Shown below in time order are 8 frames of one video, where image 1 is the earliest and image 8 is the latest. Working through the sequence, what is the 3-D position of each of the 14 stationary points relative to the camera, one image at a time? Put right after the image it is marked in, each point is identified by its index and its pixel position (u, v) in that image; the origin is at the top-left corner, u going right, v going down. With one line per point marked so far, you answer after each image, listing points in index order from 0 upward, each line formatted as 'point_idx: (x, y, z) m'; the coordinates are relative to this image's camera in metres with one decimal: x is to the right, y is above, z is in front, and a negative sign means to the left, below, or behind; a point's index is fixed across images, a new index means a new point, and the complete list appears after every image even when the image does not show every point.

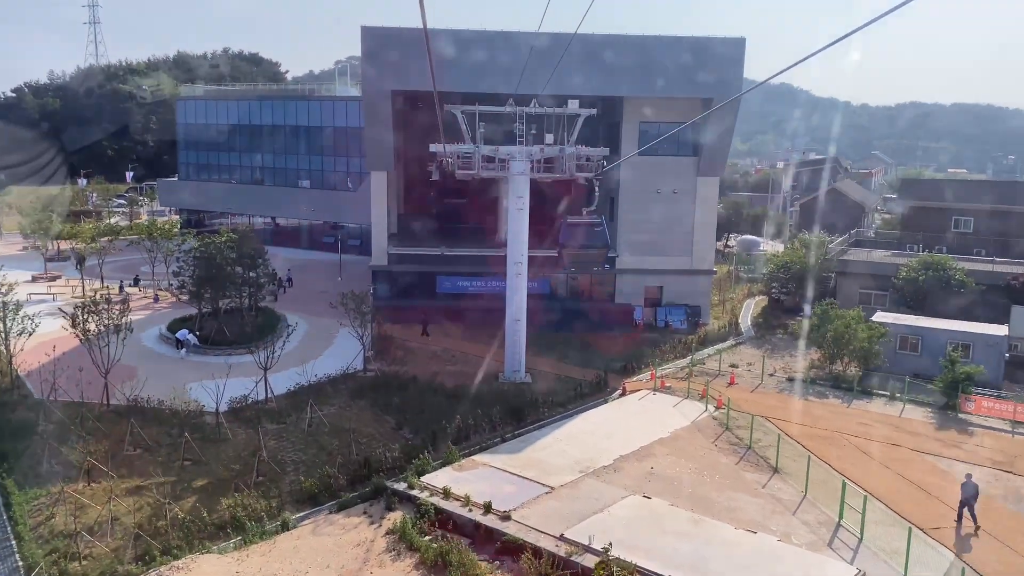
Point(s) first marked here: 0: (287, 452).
0: (-4.4, -3.2, +16.5) m
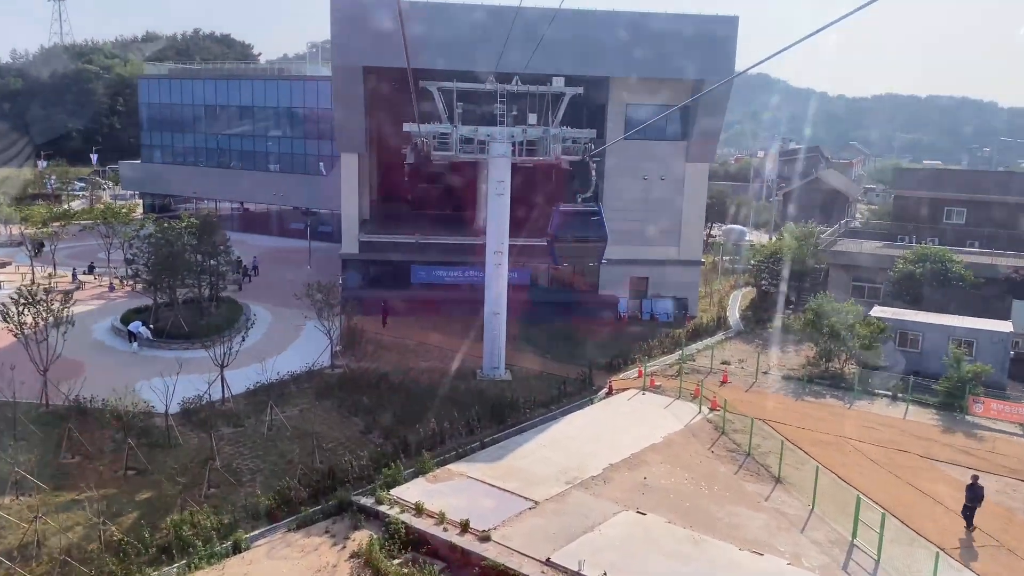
0: (-4.8, -3.1, +15.0) m
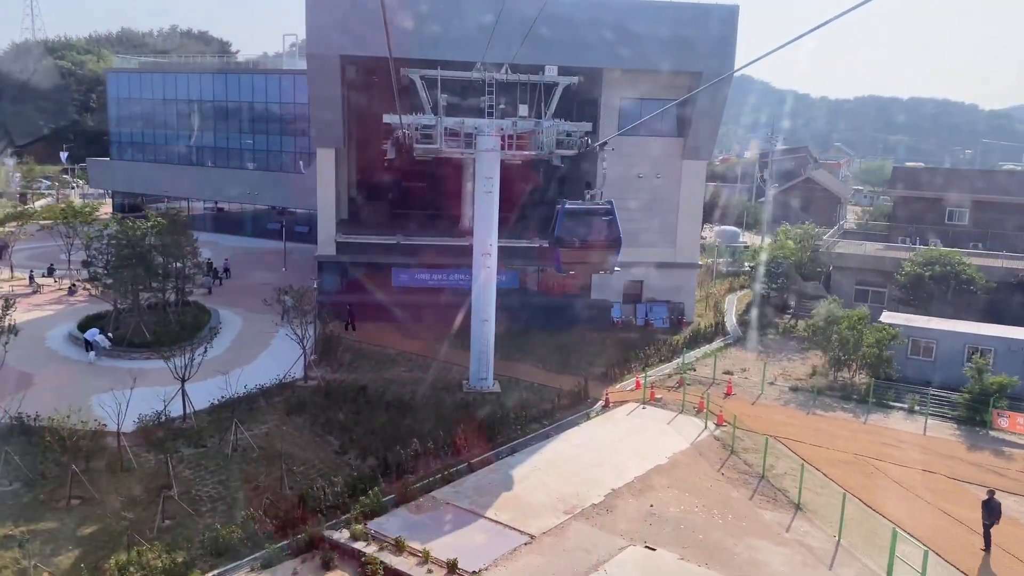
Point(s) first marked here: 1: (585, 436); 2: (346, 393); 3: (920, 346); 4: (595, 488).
0: (-4.9, -3.2, +13.4) m
1: (+1.4, -2.8, +15.5) m
2: (-3.5, -2.2, +17.6) m
3: (+9.7, -1.4, +19.9) m
4: (+1.3, -3.2, +13.2) m
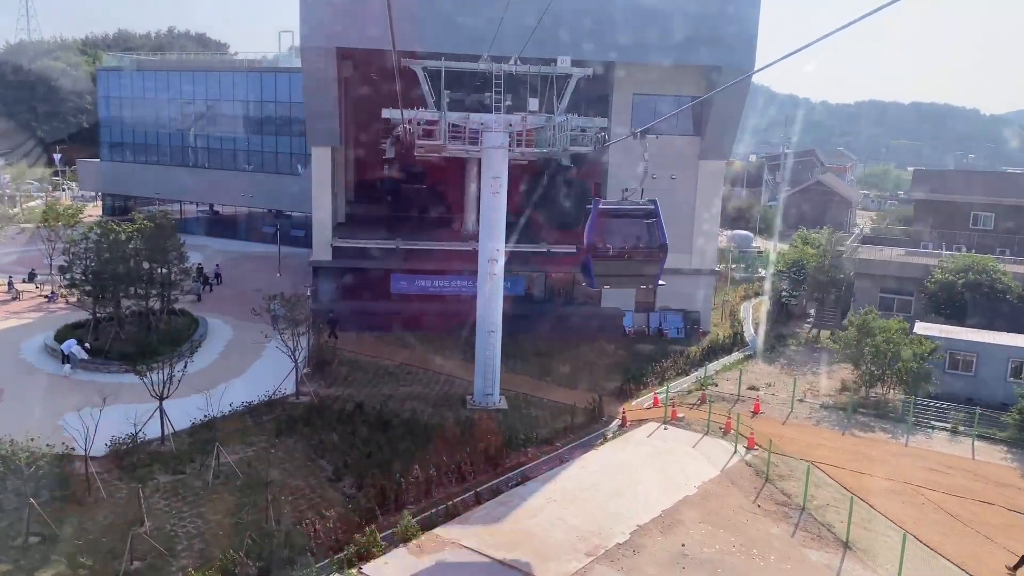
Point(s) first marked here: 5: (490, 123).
0: (-4.7, -3.3, +12.0) m
1: (+1.5, -2.9, +14.1) m
2: (-3.3, -2.4, +16.1) m
3: (+9.9, -1.6, +18.5) m
4: (+1.5, -3.3, +11.8) m
5: (-0.5, +3.3, +16.9) m
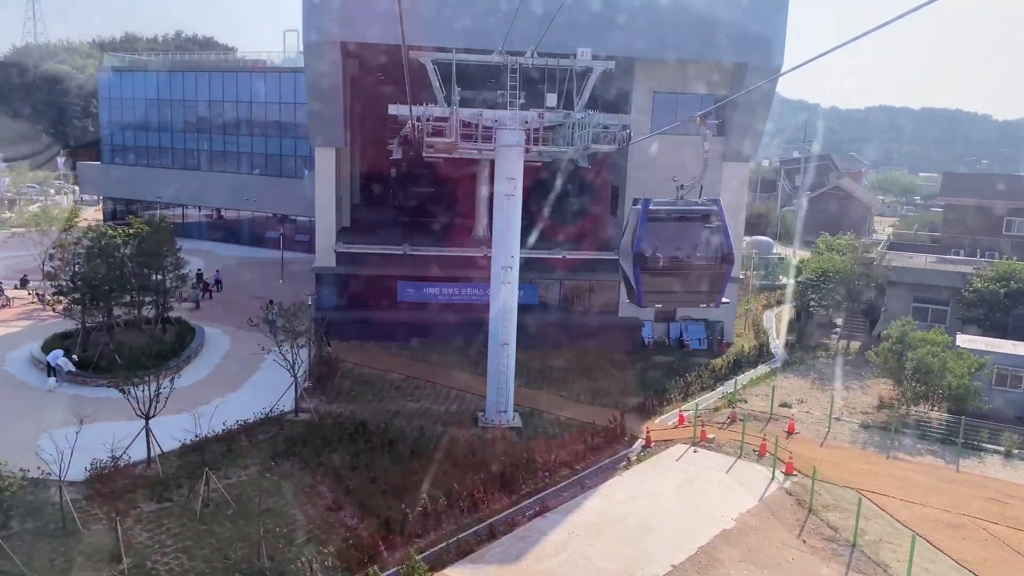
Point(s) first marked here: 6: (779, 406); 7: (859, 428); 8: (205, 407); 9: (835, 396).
0: (-4.5, -3.5, +10.8) m
1: (+1.8, -3.1, +12.8) m
2: (-3.0, -2.5, +14.9) m
3: (+10.2, -1.8, +17.2) m
4: (+1.7, -3.5, +10.5) m
5: (-0.2, +3.2, +15.8) m
6: (+5.6, -2.5, +17.5) m
7: (+6.8, -2.7, +16.3) m
8: (-5.7, -2.2, +15.6) m
9: (+7.2, -2.4, +18.6) m
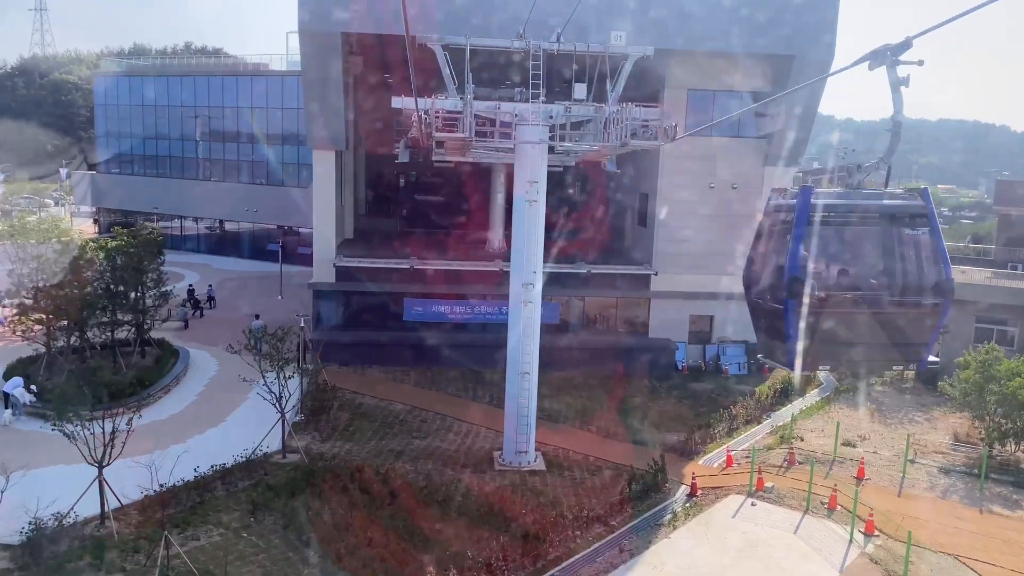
0: (-4.2, -3.7, +8.6) m
1: (+2.1, -3.4, +10.5) m
2: (-2.7, -2.9, +12.7) m
3: (+10.6, -2.2, +14.8) m
4: (+2.0, -3.7, +8.3) m
5: (+0.2, +2.8, +13.6) m
6: (+6.0, -2.8, +15.2) m
7: (+7.1, -3.1, +14.0) m
8: (-5.4, -2.5, +13.4) m
9: (+7.6, -2.8, +16.2) m
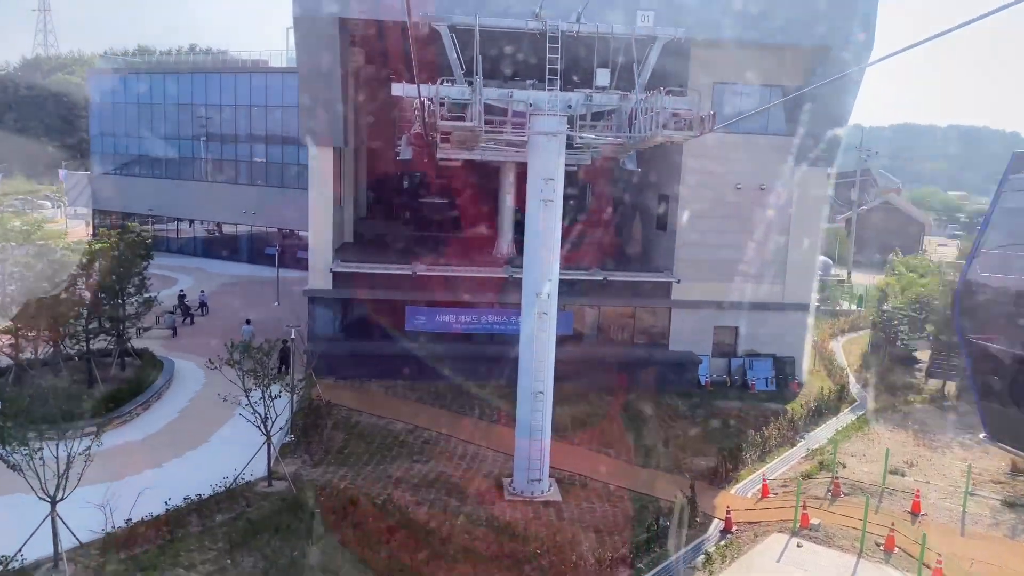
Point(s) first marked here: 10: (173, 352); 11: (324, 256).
0: (-4.1, -3.8, +7.1) m
1: (+2.3, -3.5, +9.1) m
2: (-2.5, -3.0, +11.3) m
3: (+10.8, -2.4, +13.3) m
4: (+2.2, -3.8, +6.8) m
5: (+0.4, +2.7, +12.2) m
6: (+6.1, -3.0, +13.7) m
7: (+7.3, -3.3, +12.5) m
8: (-5.2, -2.6, +12.0) m
9: (+7.7, -3.0, +14.7) m
10: (-7.8, -1.5, +19.4) m
11: (-4.1, +0.7, +18.3) m
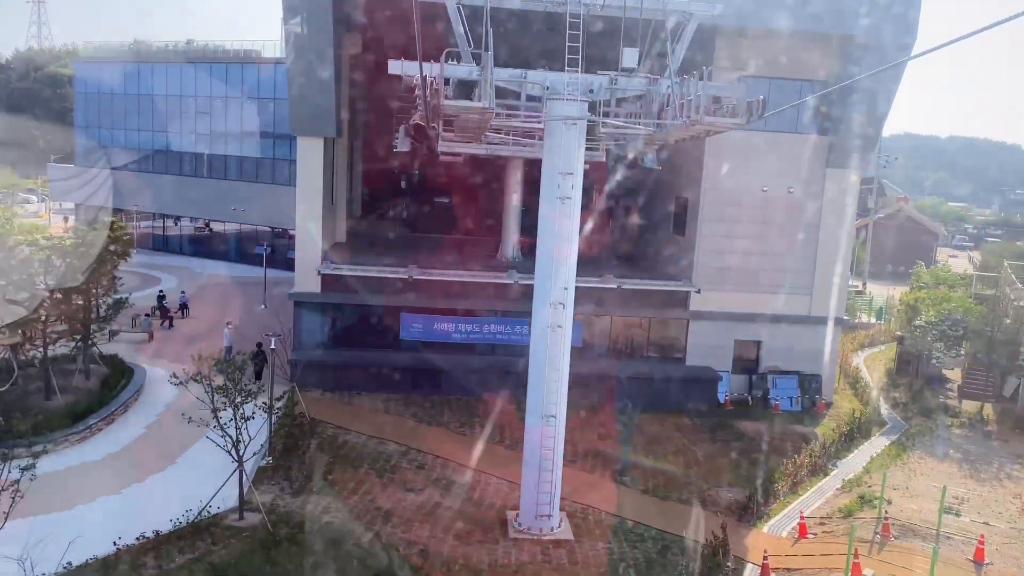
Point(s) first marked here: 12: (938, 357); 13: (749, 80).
0: (-4.0, -3.8, +5.6) m
1: (+2.4, -3.7, +7.5) m
2: (-2.4, -3.1, +9.7) m
3: (+10.8, -2.7, +11.8) m
4: (+2.3, -4.0, +5.2) m
5: (+0.6, +2.6, +10.7) m
6: (+6.2, -3.2, +12.2) m
7: (+7.4, -3.5, +11.0) m
8: (-5.1, -2.7, +10.4) m
9: (+7.8, -3.2, +13.2) m
10: (-7.7, -1.5, +17.8) m
11: (-4.0, +0.6, +16.8) m
12: (+9.7, -1.6, +19.6) m
13: (+4.9, +4.3, +17.5) m
